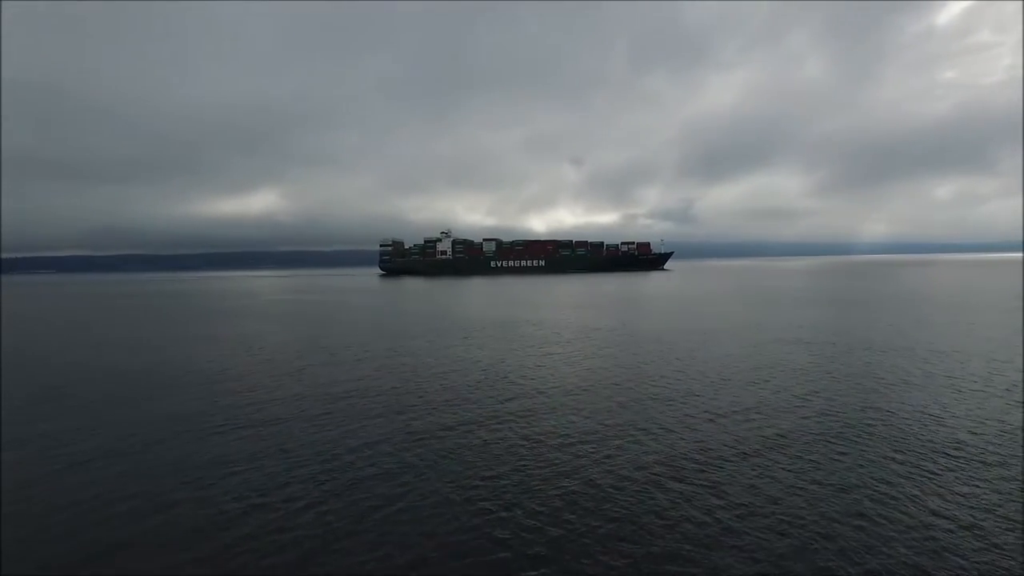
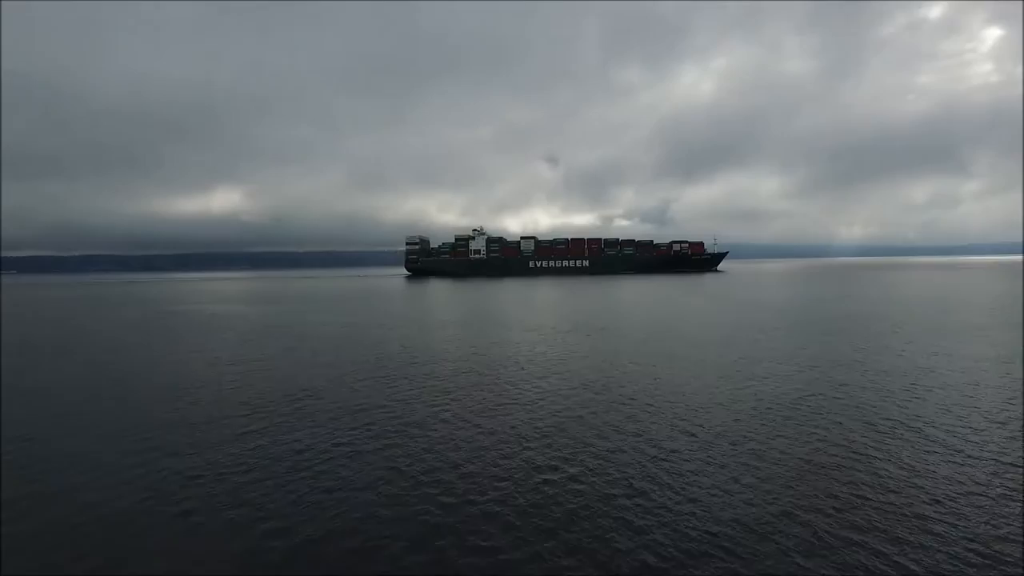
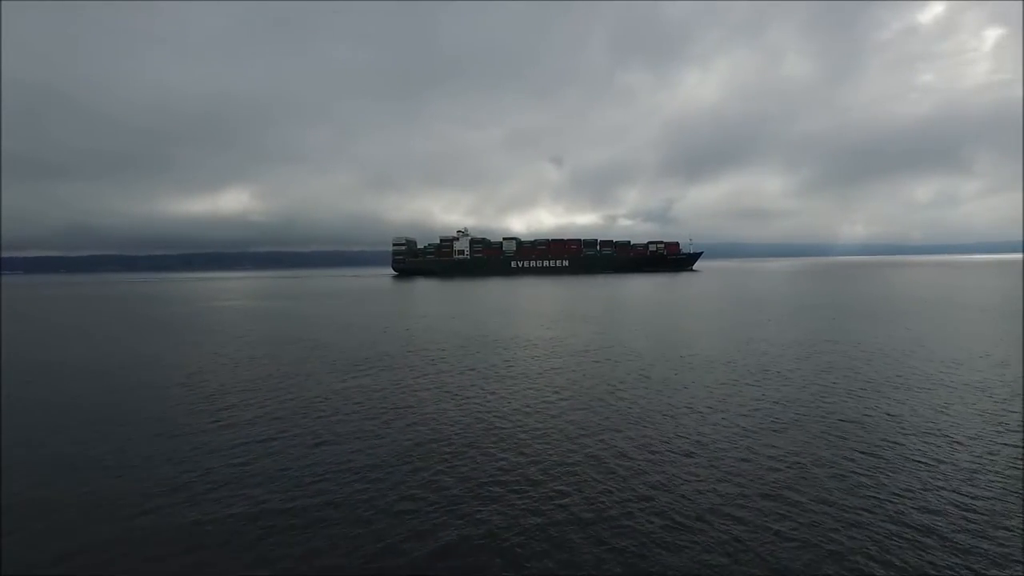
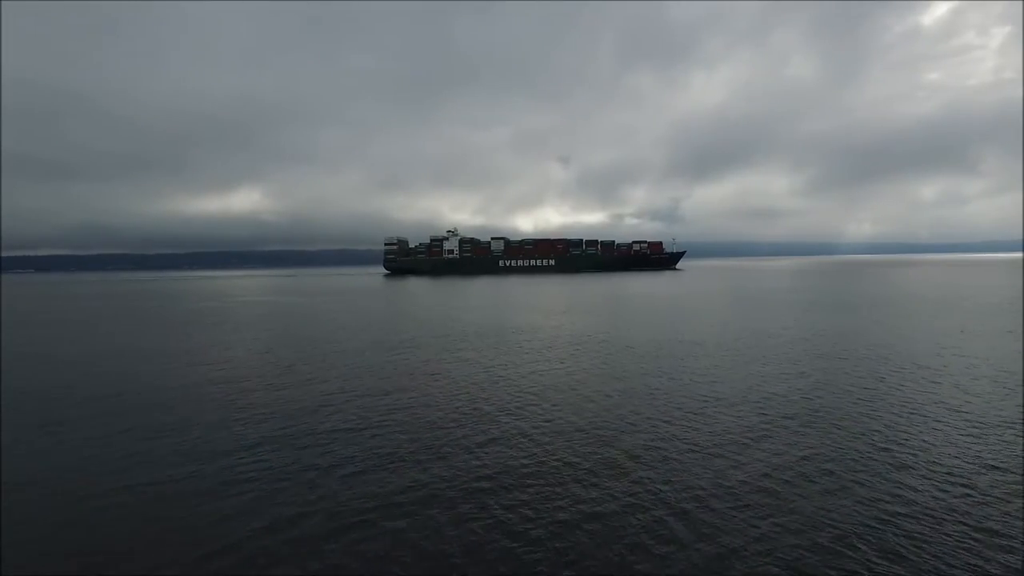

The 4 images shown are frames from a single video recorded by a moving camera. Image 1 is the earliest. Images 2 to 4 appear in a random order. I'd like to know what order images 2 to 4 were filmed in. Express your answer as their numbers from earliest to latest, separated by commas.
4, 3, 2
